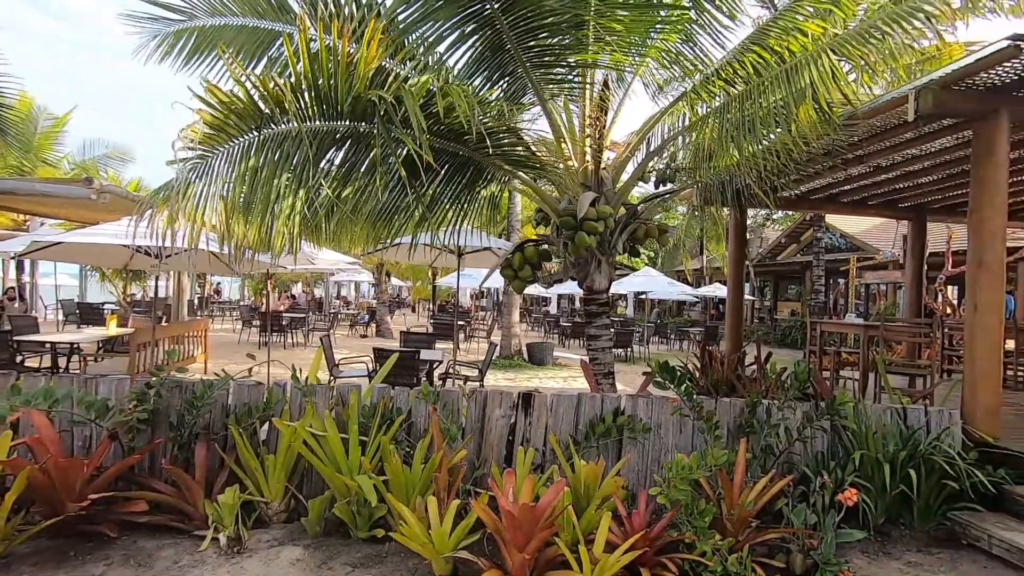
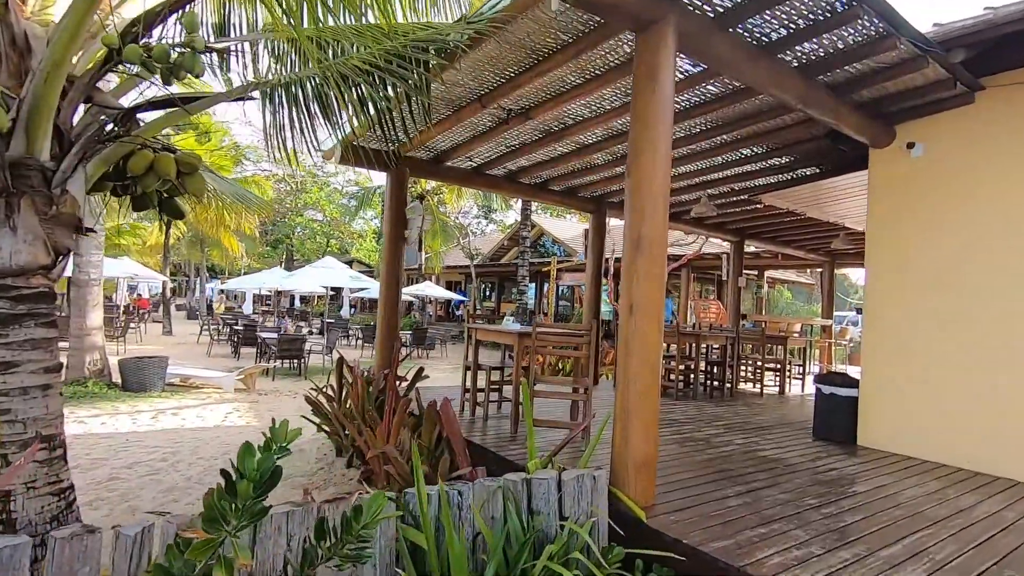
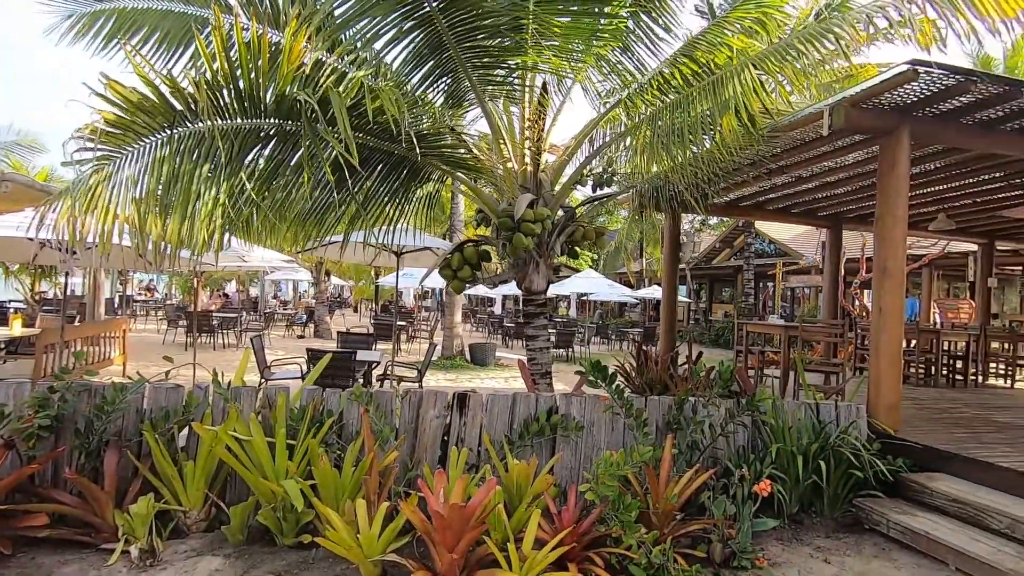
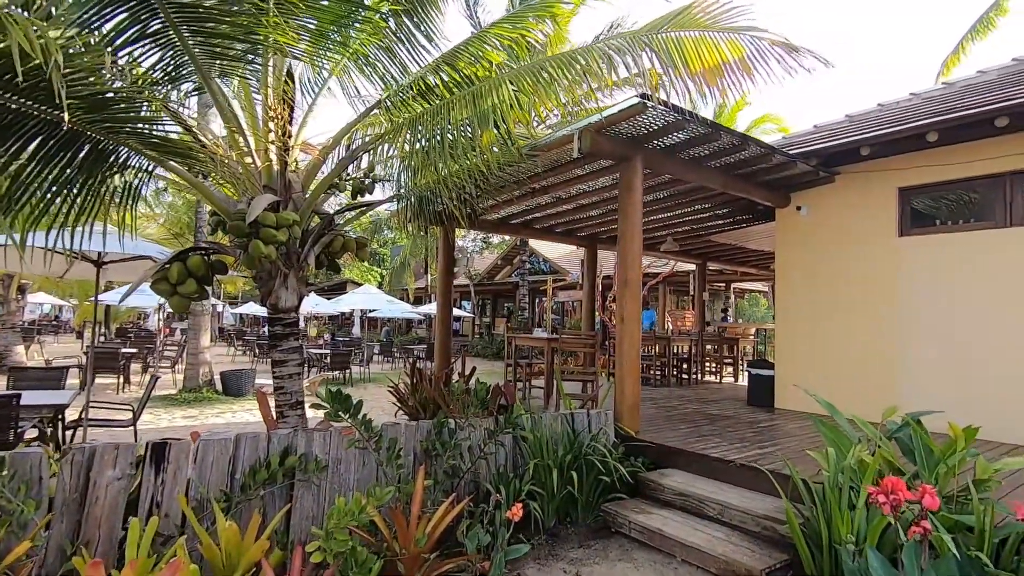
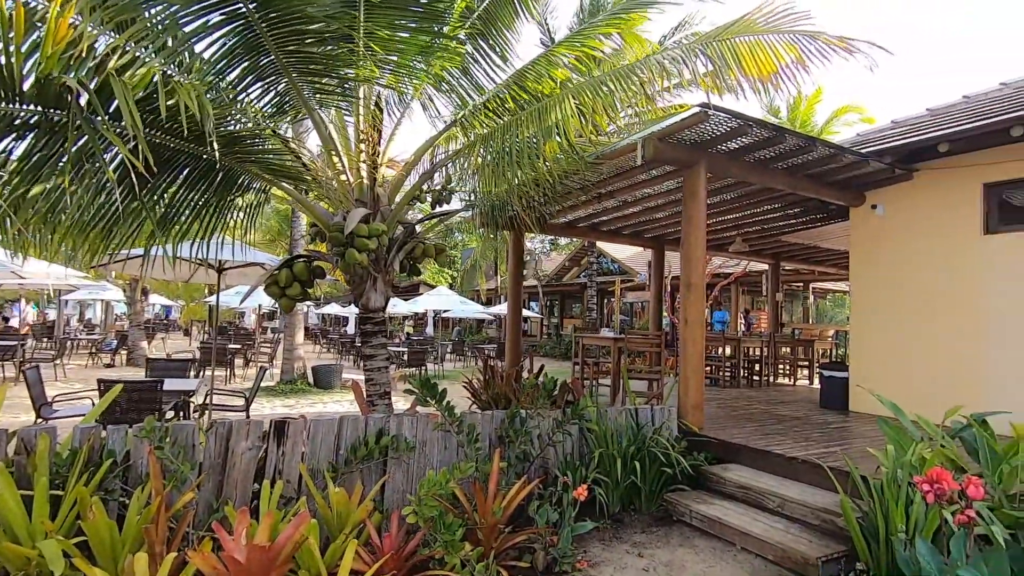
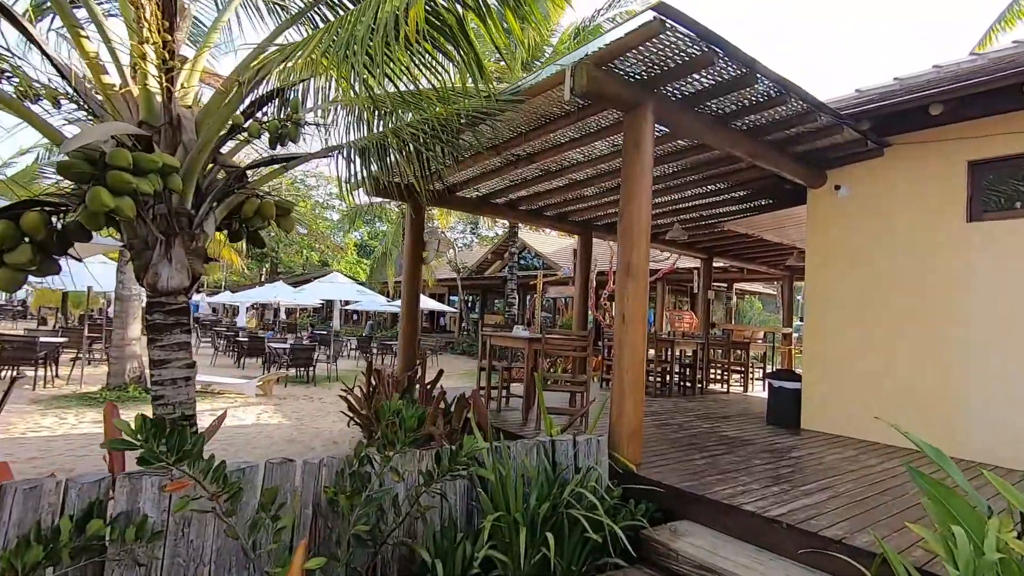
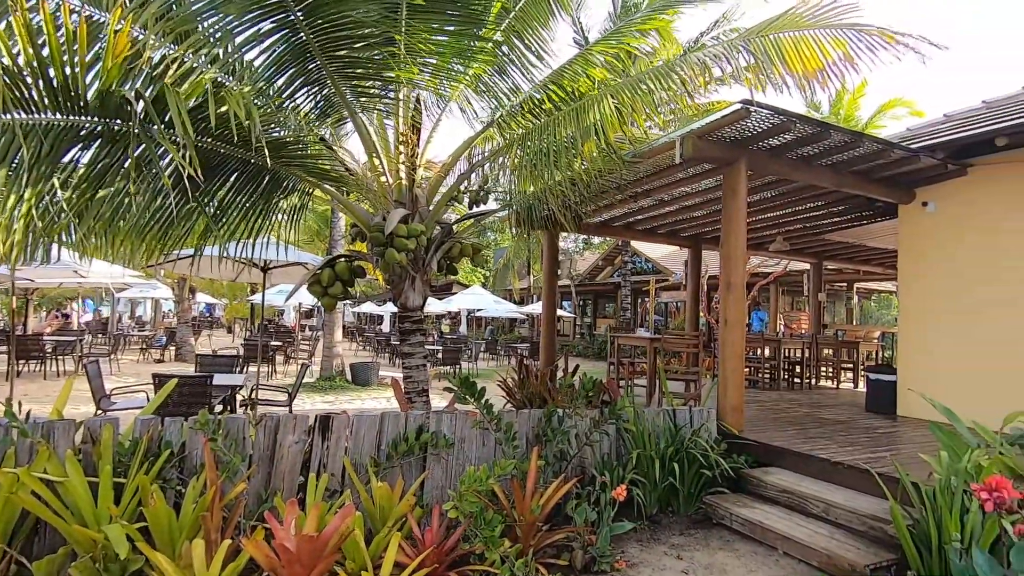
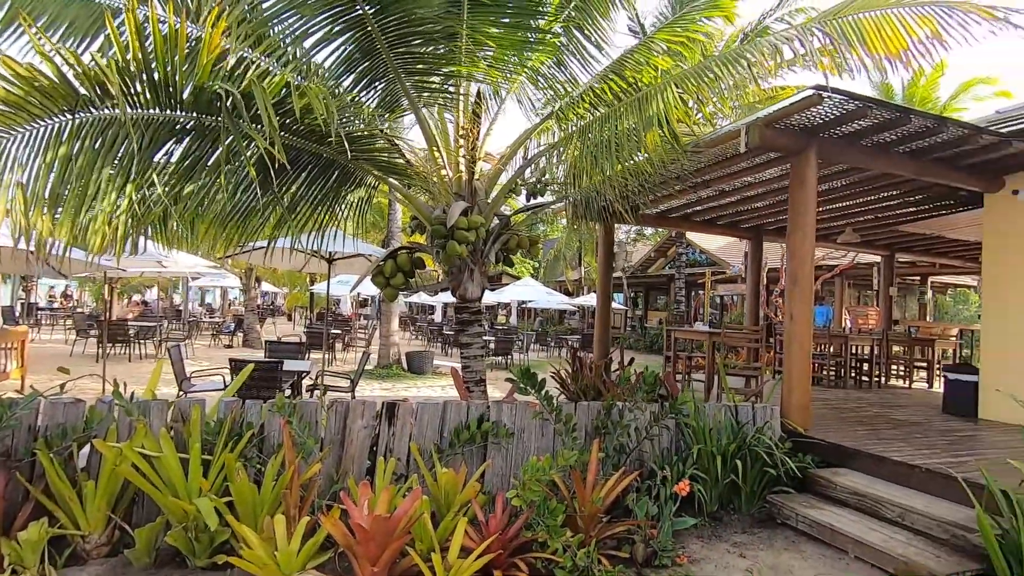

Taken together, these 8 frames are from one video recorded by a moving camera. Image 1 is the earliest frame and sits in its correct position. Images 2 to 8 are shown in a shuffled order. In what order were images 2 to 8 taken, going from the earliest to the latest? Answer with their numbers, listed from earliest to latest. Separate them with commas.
3, 8, 7, 5, 4, 6, 2
